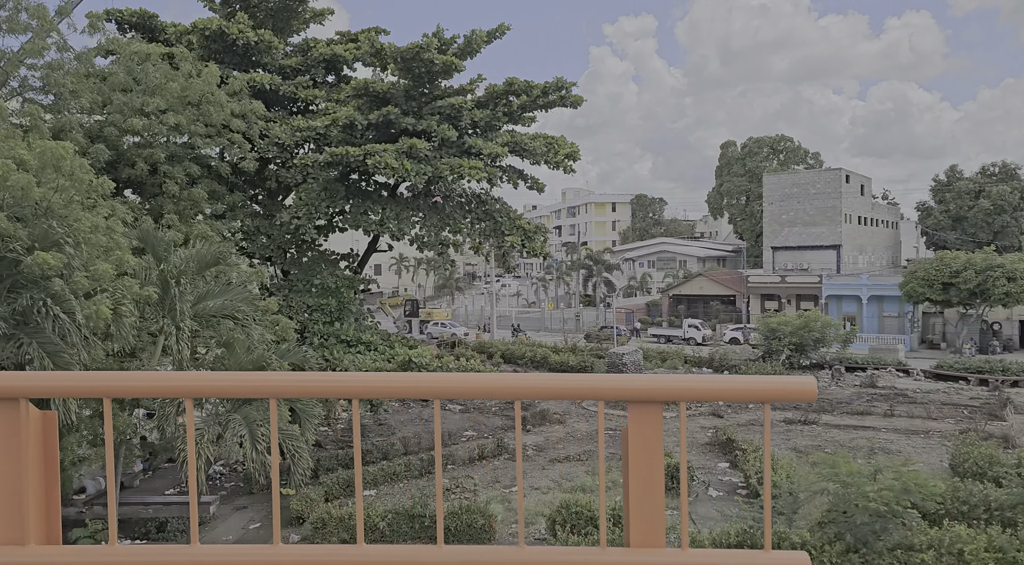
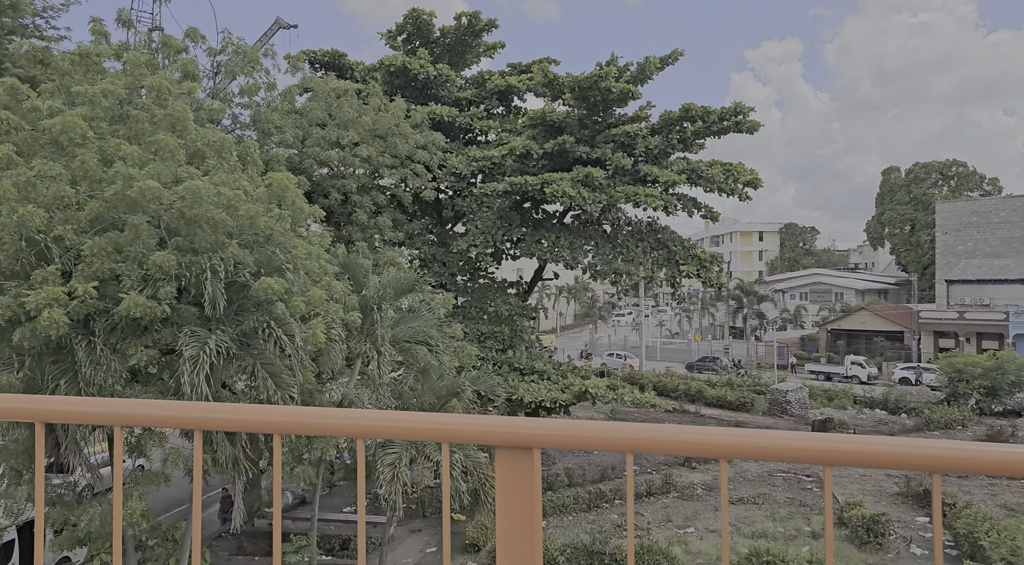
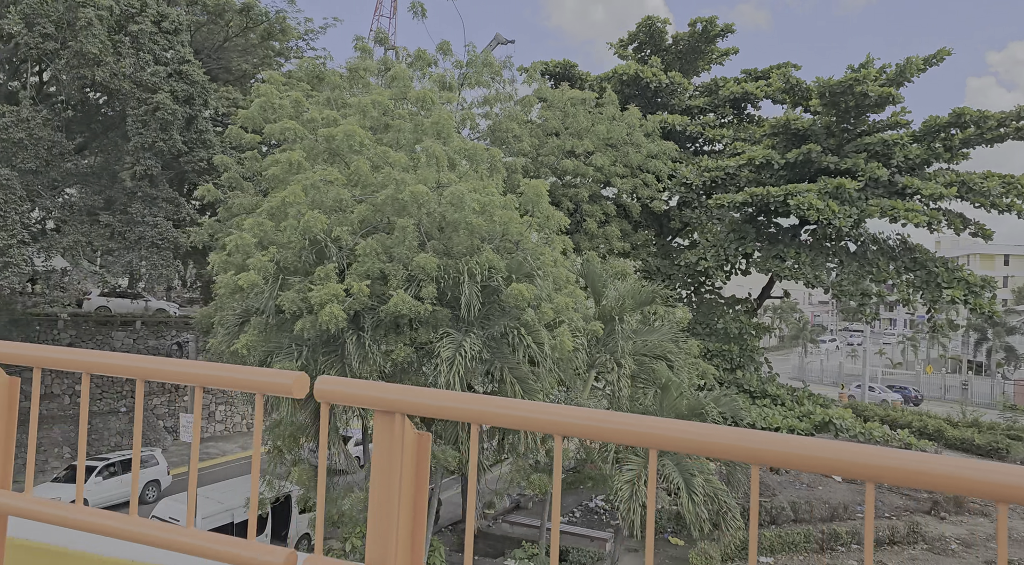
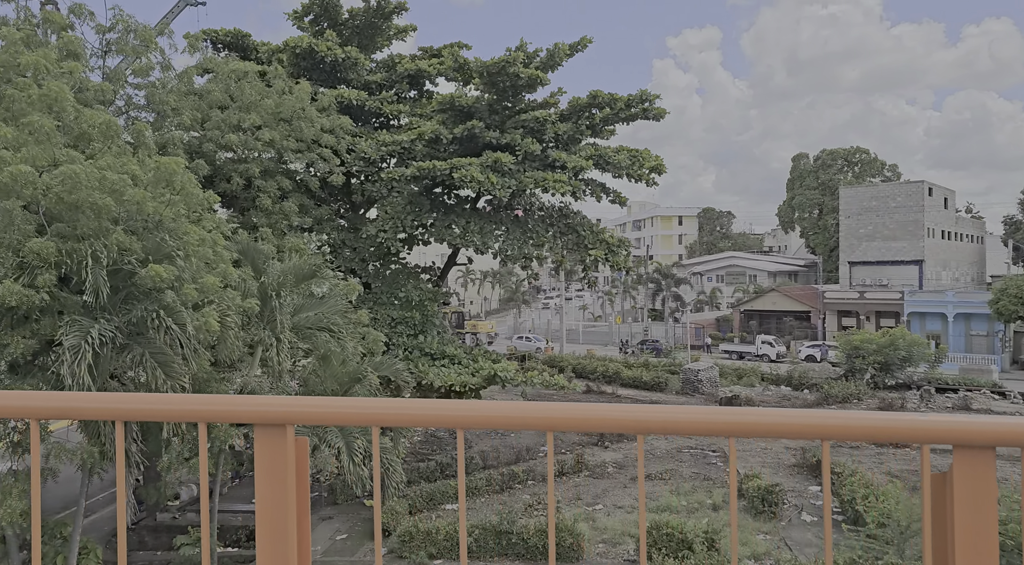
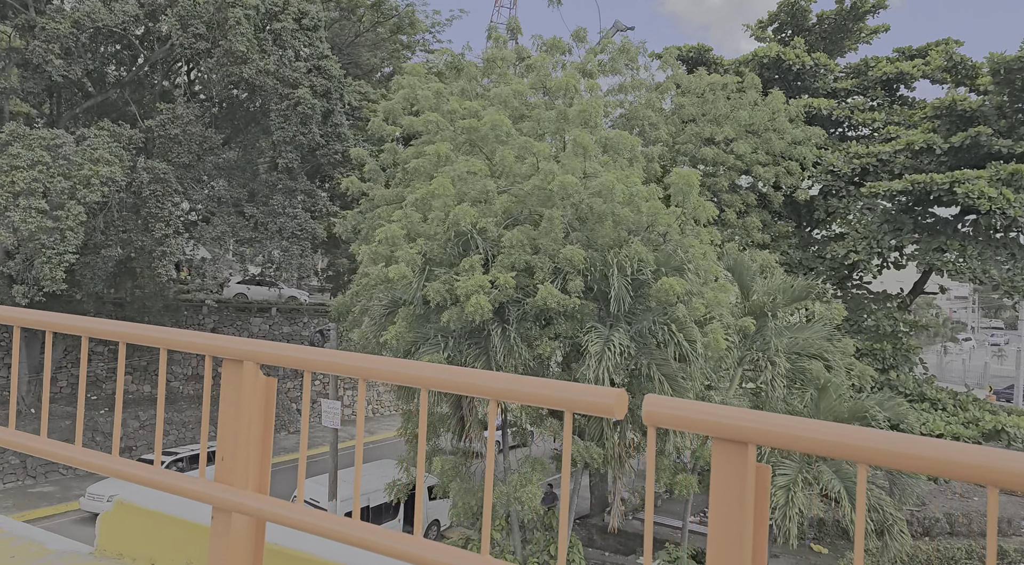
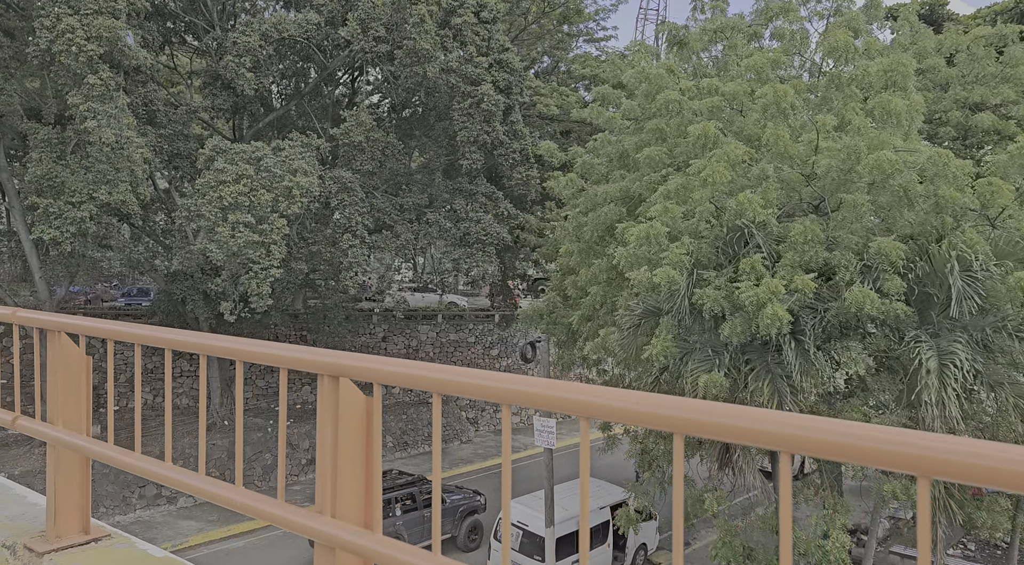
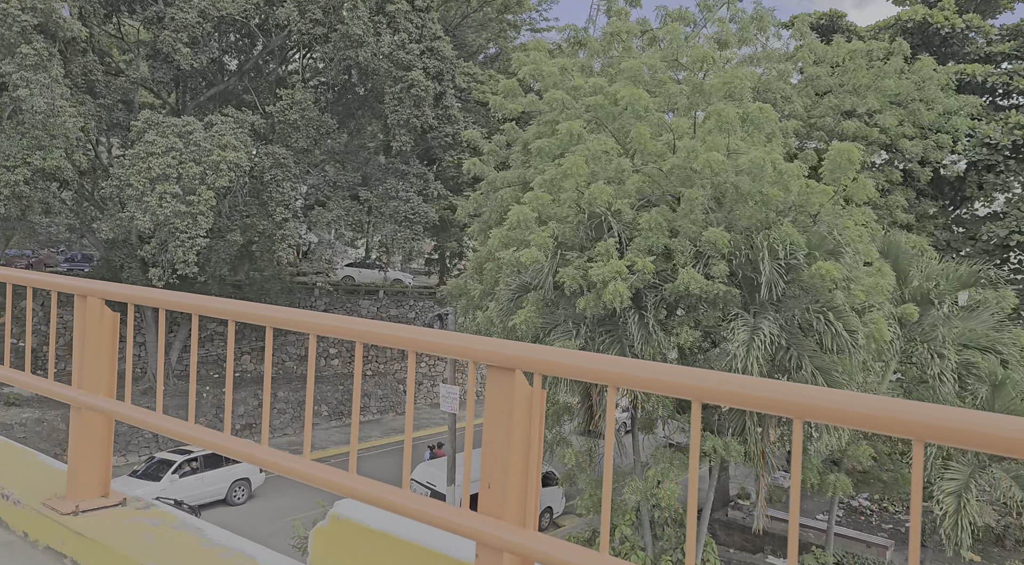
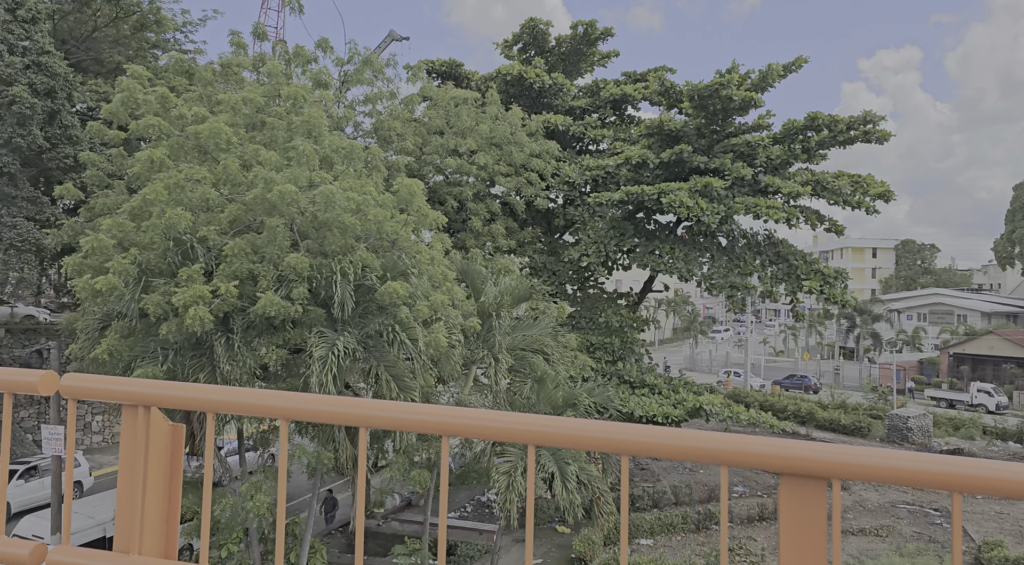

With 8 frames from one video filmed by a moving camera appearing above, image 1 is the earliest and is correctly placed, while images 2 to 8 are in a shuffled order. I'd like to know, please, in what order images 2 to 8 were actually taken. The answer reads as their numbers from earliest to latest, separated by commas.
4, 2, 8, 3, 5, 7, 6
